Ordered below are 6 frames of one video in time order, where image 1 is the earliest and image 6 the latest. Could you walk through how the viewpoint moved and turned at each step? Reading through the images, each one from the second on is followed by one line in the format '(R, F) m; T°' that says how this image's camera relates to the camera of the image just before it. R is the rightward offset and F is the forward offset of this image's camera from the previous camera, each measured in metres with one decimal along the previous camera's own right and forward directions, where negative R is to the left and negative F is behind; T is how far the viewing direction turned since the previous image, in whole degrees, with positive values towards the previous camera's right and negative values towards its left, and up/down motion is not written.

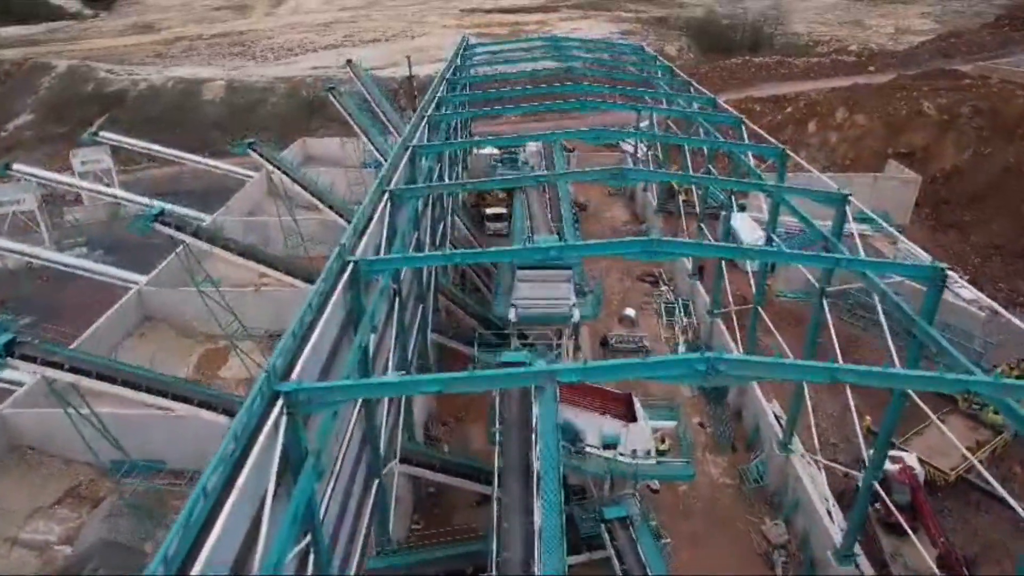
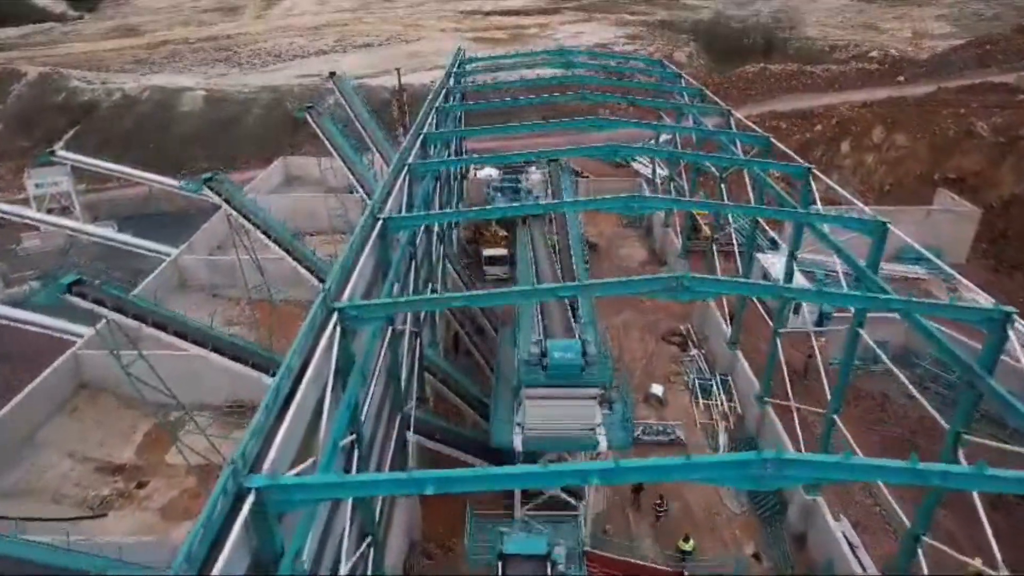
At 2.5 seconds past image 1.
(-0.1, +3.5) m; 0°
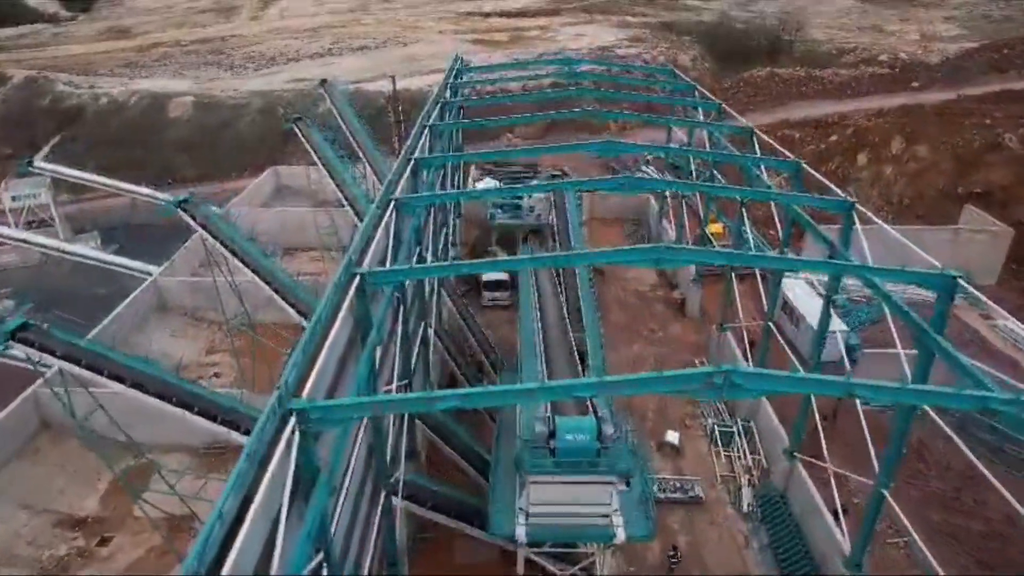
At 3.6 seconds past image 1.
(0.0, +1.6) m; 0°
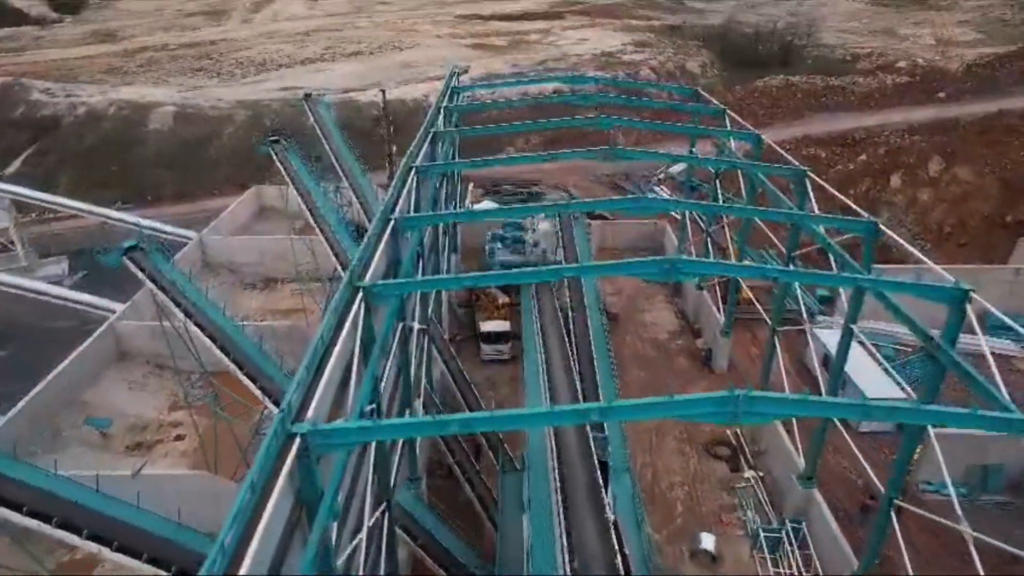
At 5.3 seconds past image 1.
(-0.1, +2.6) m; 0°
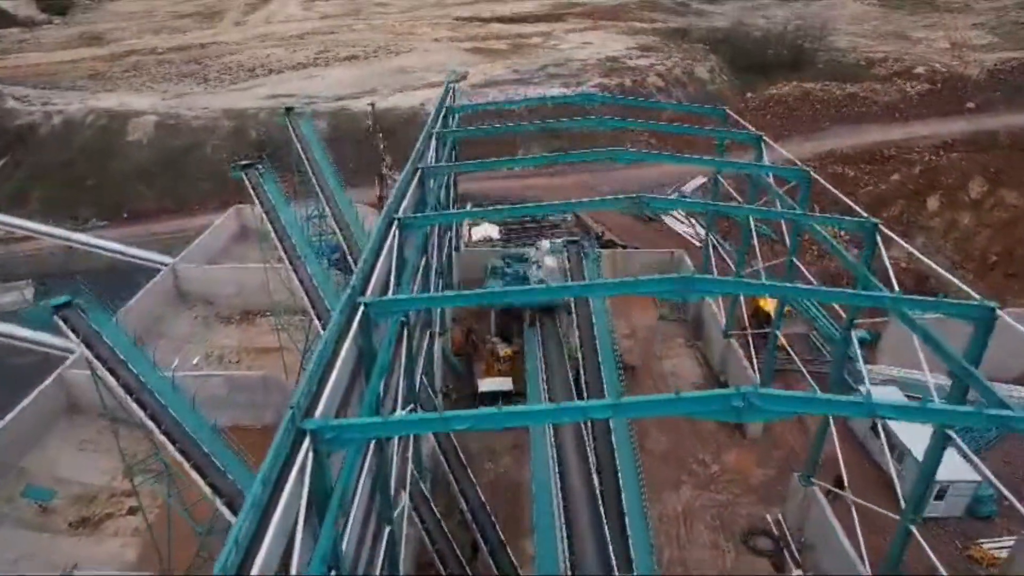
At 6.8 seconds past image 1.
(0.0, +2.4) m; 0°
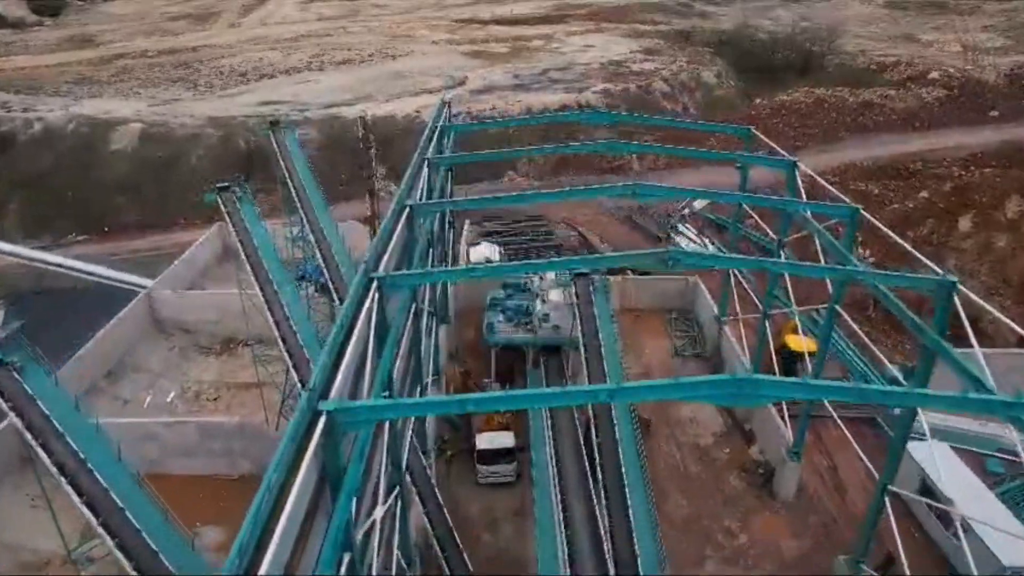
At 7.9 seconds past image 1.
(0.0, +1.8) m; 0°
